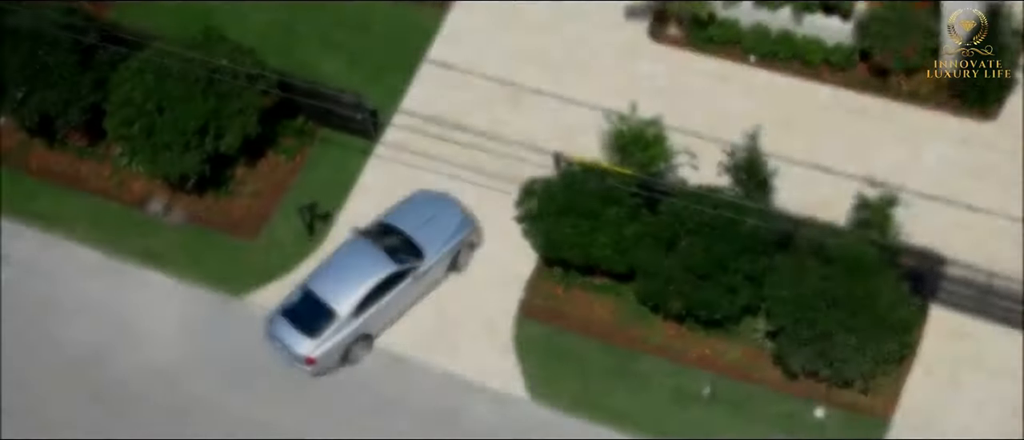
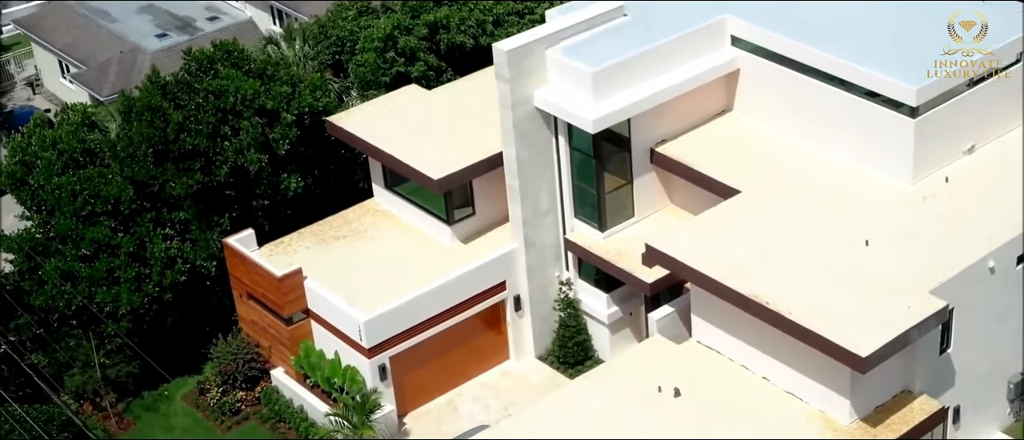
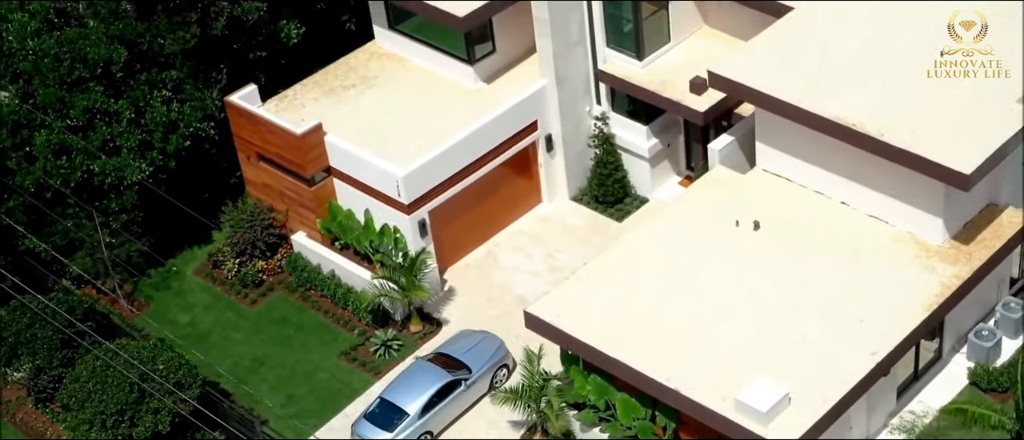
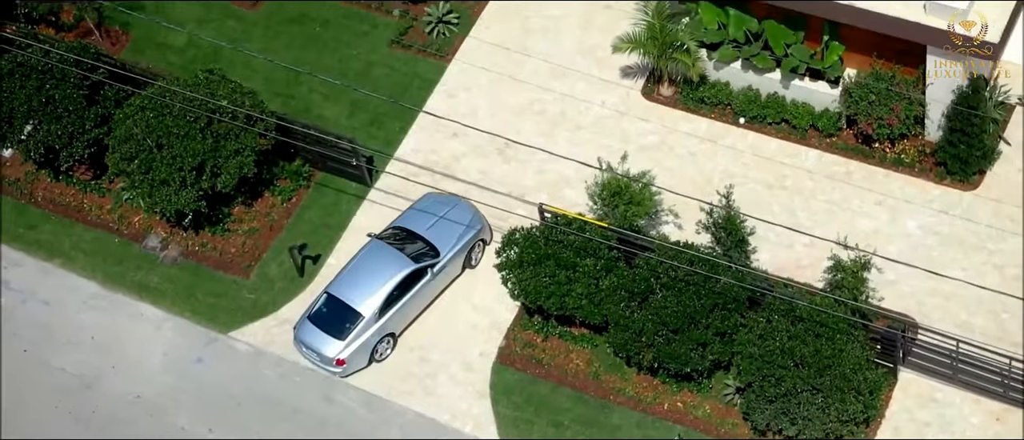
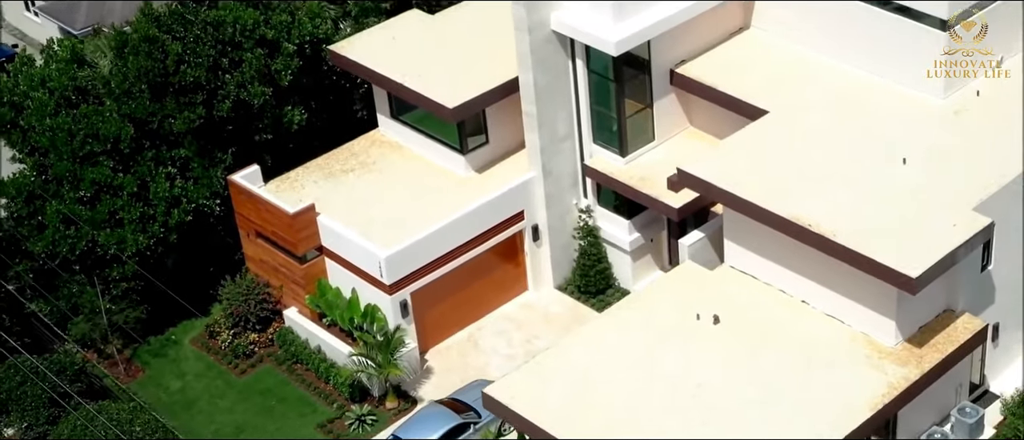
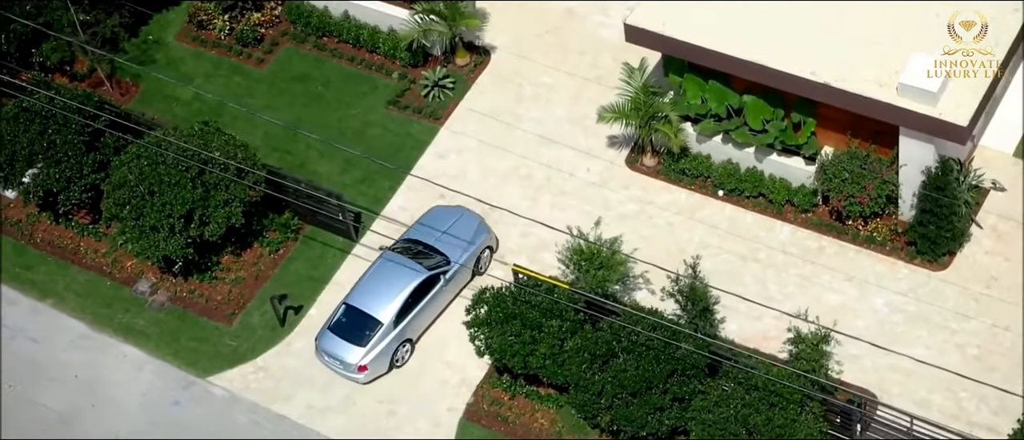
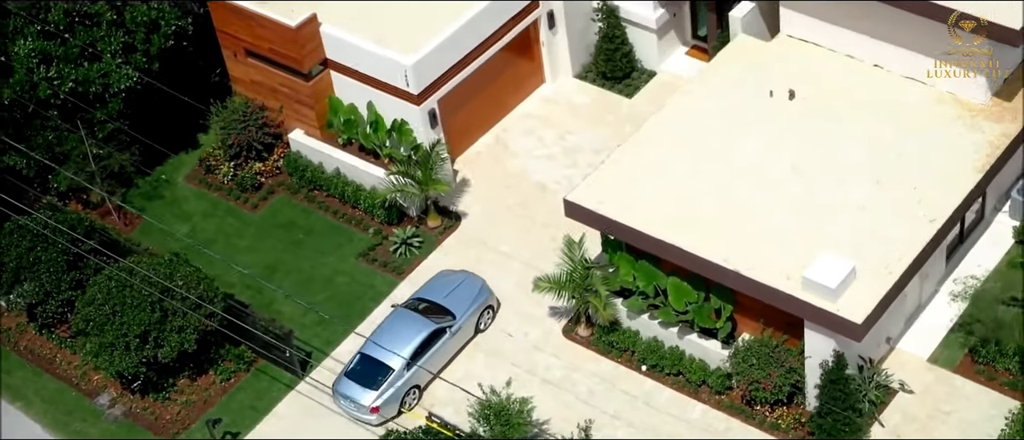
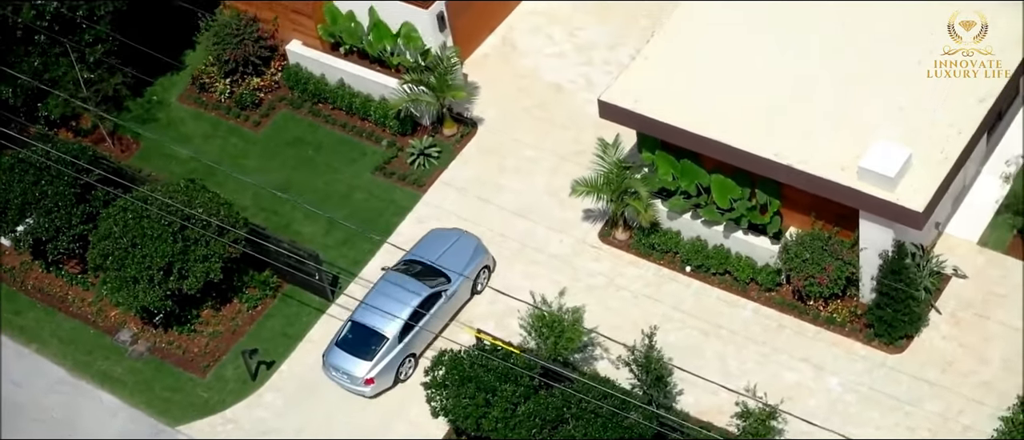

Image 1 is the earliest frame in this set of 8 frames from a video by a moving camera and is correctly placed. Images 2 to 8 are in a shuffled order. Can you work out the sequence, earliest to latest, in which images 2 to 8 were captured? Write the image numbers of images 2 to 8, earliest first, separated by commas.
4, 6, 8, 7, 3, 5, 2
